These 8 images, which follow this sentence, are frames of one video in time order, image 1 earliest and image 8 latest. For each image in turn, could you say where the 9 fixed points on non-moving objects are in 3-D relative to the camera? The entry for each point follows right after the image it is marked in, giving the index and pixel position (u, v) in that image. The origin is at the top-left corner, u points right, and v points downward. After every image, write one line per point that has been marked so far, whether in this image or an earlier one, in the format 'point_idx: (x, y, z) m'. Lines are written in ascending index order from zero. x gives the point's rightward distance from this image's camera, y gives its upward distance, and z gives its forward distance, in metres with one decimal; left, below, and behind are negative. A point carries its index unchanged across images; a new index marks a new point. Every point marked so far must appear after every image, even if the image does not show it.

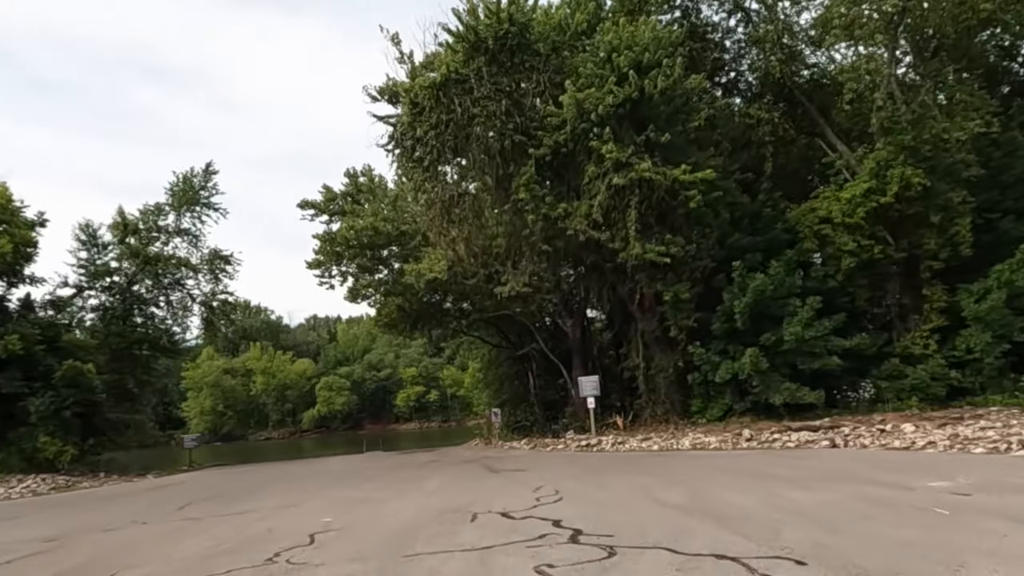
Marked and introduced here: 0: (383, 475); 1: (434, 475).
0: (-3.4, -5.0, +19.9) m
1: (-1.8, -4.5, +18.2) m
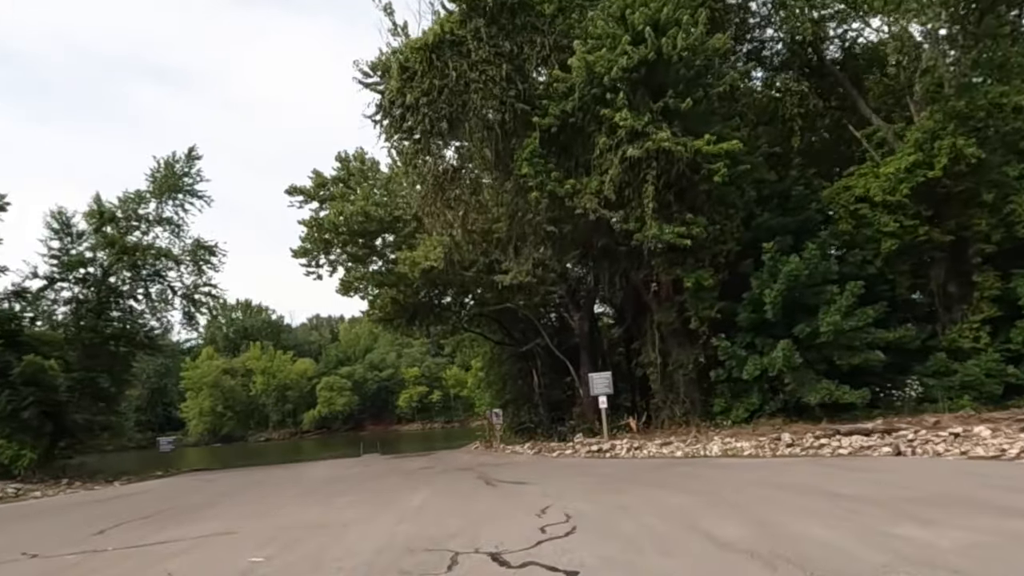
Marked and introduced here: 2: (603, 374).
0: (-3.3, -4.5, +17.4) m
1: (-1.8, -4.1, +15.6) m
2: (+2.4, -2.3, +19.8) m
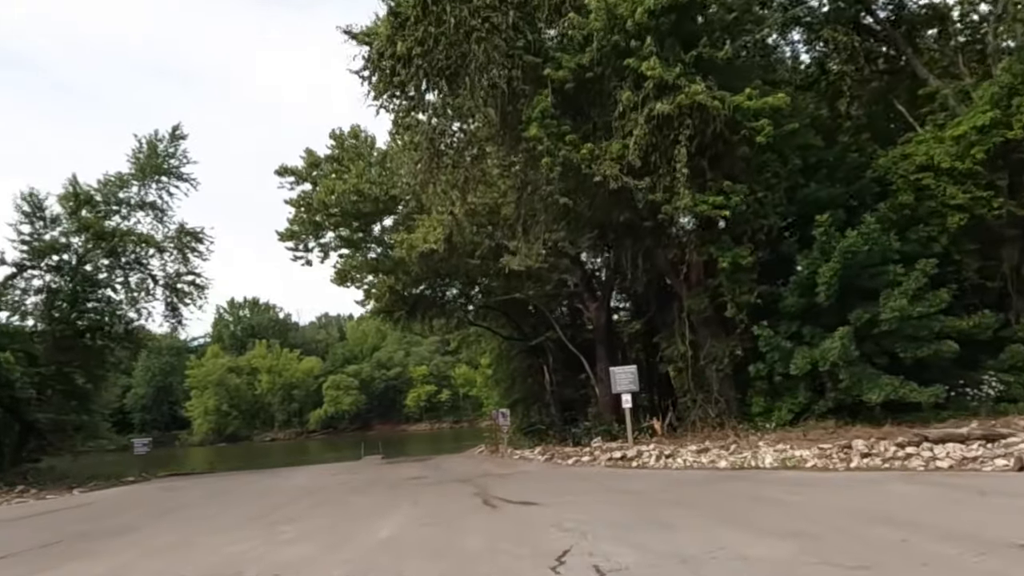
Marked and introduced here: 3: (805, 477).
0: (-3.2, -4.1, +14.5) m
1: (-1.7, -3.6, +12.7) m
2: (+2.6, -1.8, +16.8) m
3: (+4.5, -2.9, +11.5) m
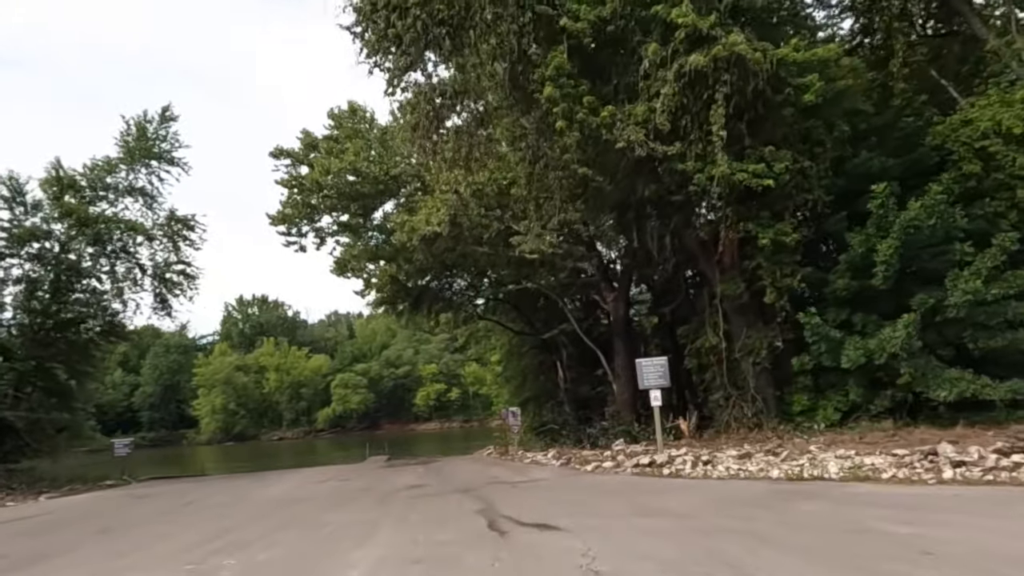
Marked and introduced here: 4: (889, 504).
0: (-3.0, -3.7, +12.3) m
1: (-1.5, -3.2, +10.6) m
2: (+2.8, -1.4, +14.6) m
3: (+4.6, -2.5, +9.2) m
4: (+4.3, -2.4, +8.7) m
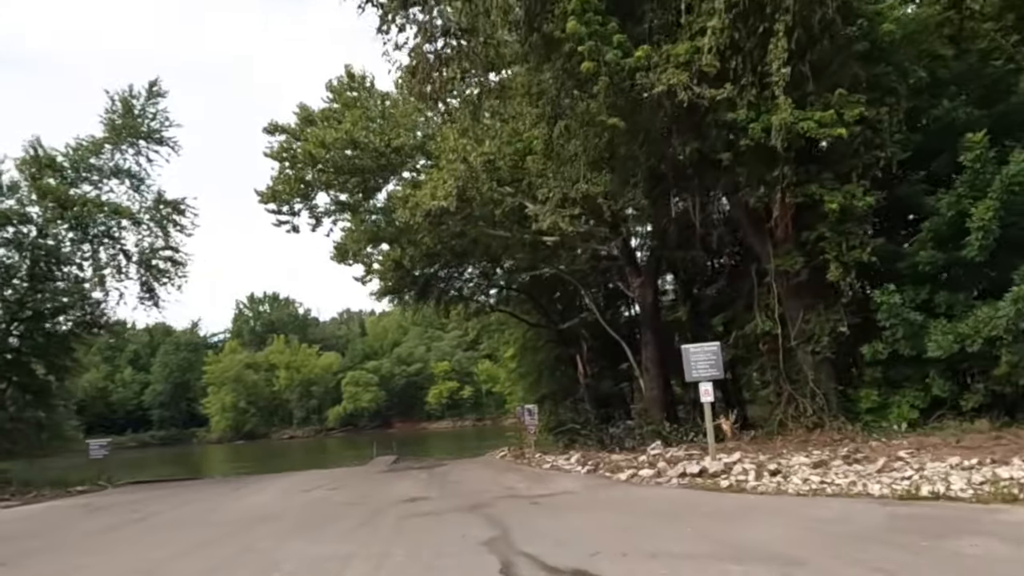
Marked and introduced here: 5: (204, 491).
0: (-2.8, -3.2, +9.8) m
1: (-1.3, -2.8, +8.0) m
2: (+3.1, -0.9, +12.0) m
3: (+4.8, -2.0, +6.6) m
4: (+4.5, -2.0, +6.0) m
5: (-7.8, -5.1, +19.0) m
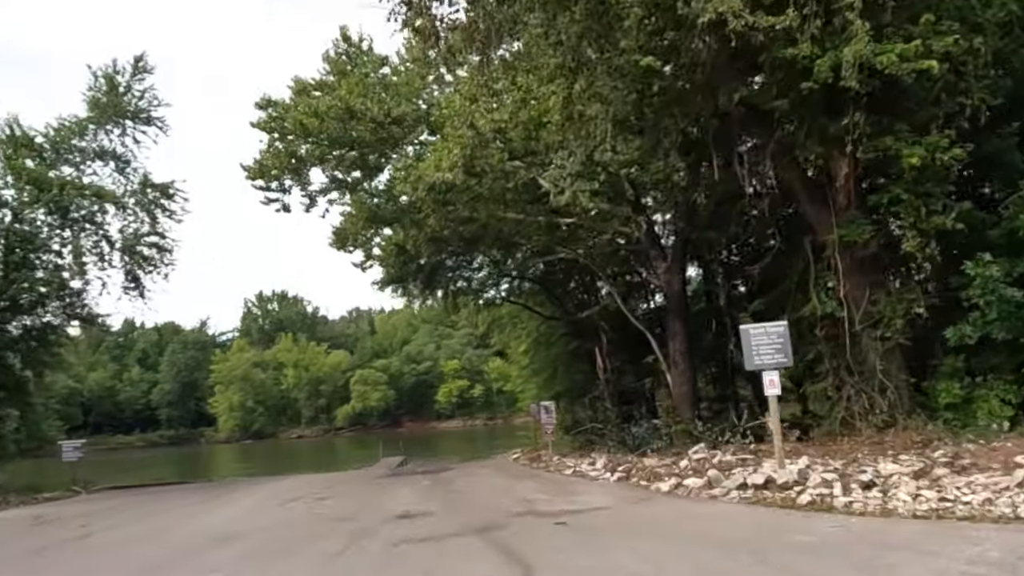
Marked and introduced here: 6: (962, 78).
0: (-2.6, -2.8, +7.6) m
1: (-1.1, -2.4, +5.8) m
2: (+3.3, -0.5, +9.7) m
3: (+4.9, -1.6, +4.3) m
4: (+4.7, -1.6, +3.7) m
5: (-7.5, -4.7, +16.9) m
6: (+7.1, +3.4, +11.9) m
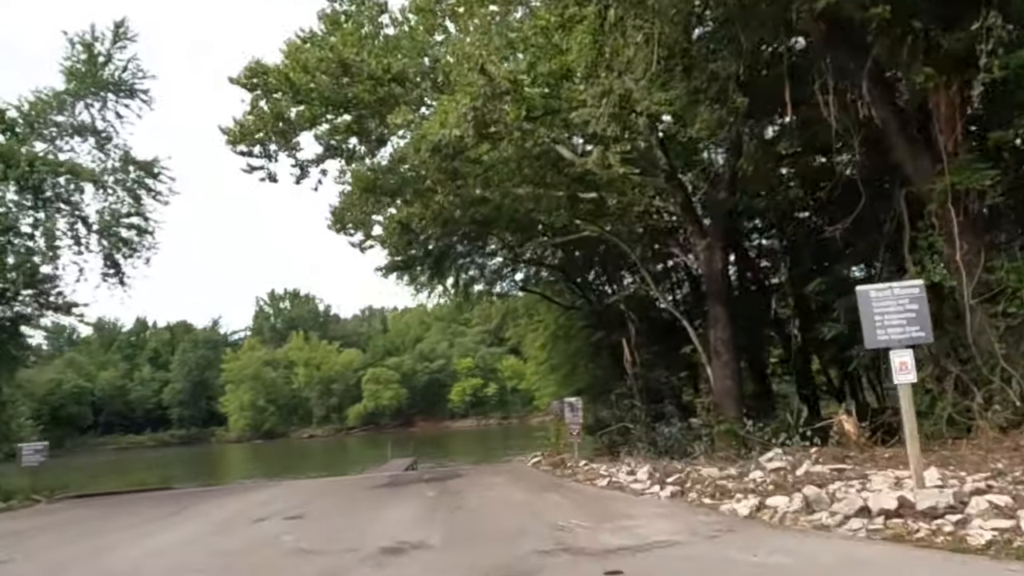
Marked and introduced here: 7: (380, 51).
0: (-2.3, -2.4, +5.0) m
1: (-0.9, -1.9, +3.2) m
2: (+3.5, 0.0, +7.0) m
3: (+5.1, -1.1, +1.5) m
4: (+4.8, -1.1, +1.0) m
5: (-7.1, -4.3, +14.4) m
6: (+7.4, +3.9, +9.2) m
7: (-3.2, +5.7, +18.2) m
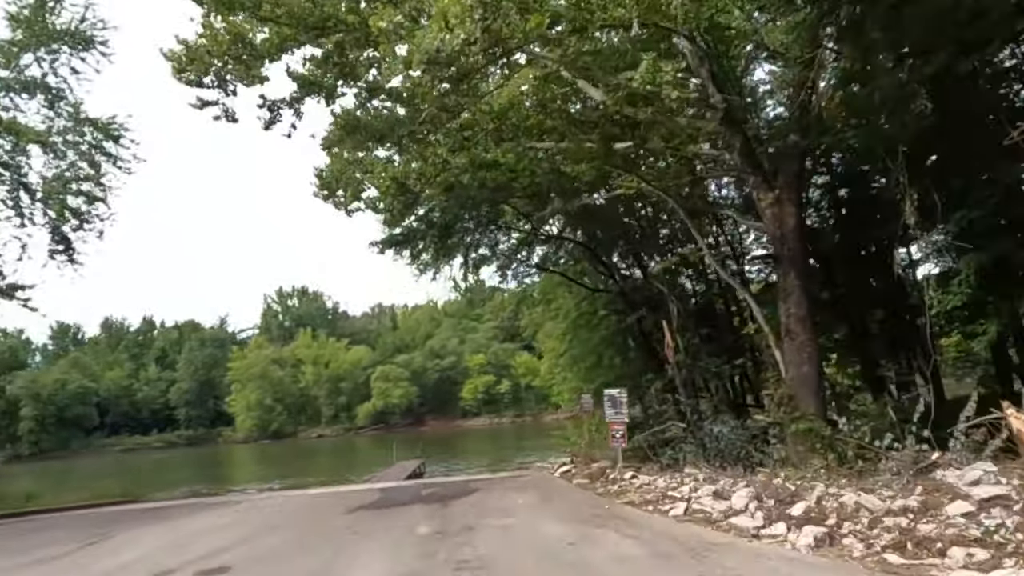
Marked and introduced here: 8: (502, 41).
0: (-2.1, -1.7, +1.3) m
1: (-0.8, -1.3, -0.6) m
2: (+3.8, +0.7, +3.2) m
3: (+5.2, -0.4, -2.3) m
4: (+4.9, -0.4, -2.8) m
5: (-6.7, -3.7, +10.7) m
6: (+7.6, +4.6, +5.3) m
7: (-2.9, +6.4, +14.5) m
8: (-0.1, +4.2, +12.7) m
